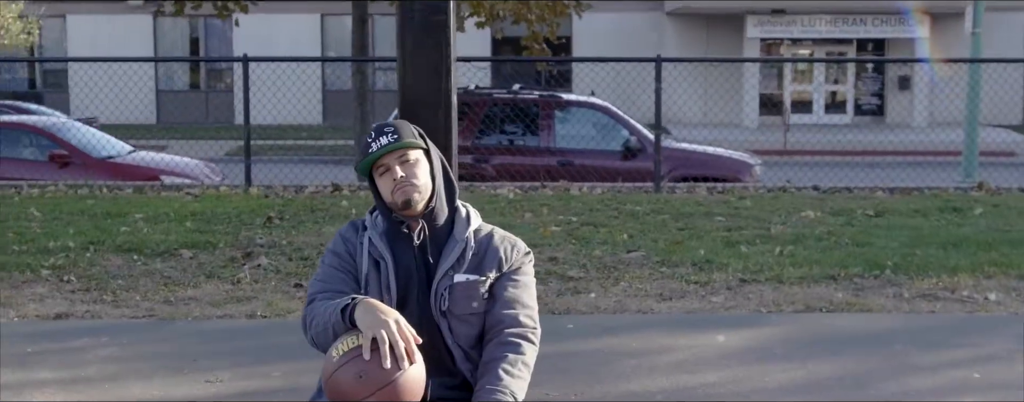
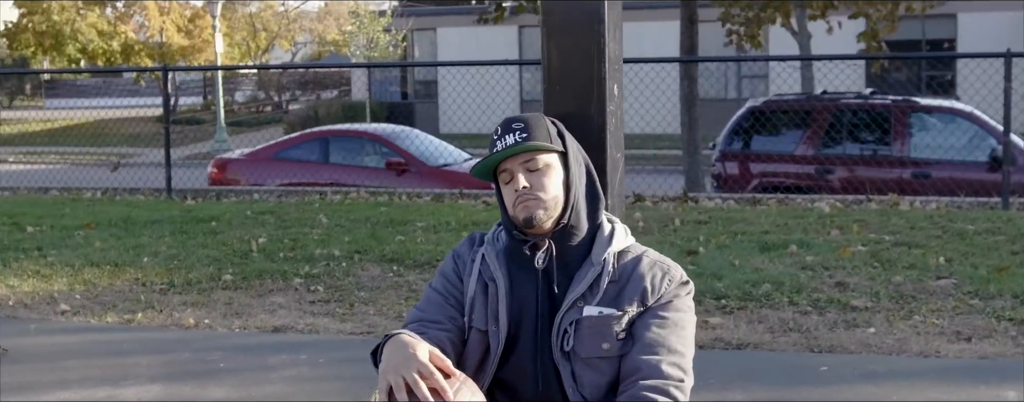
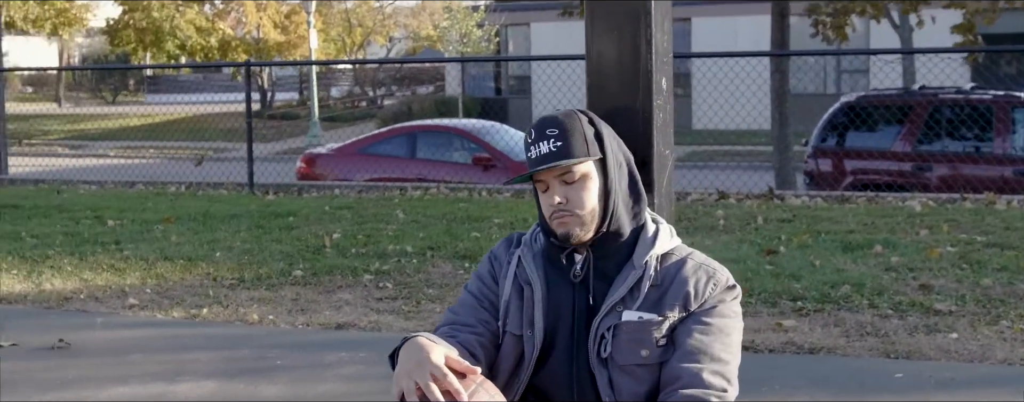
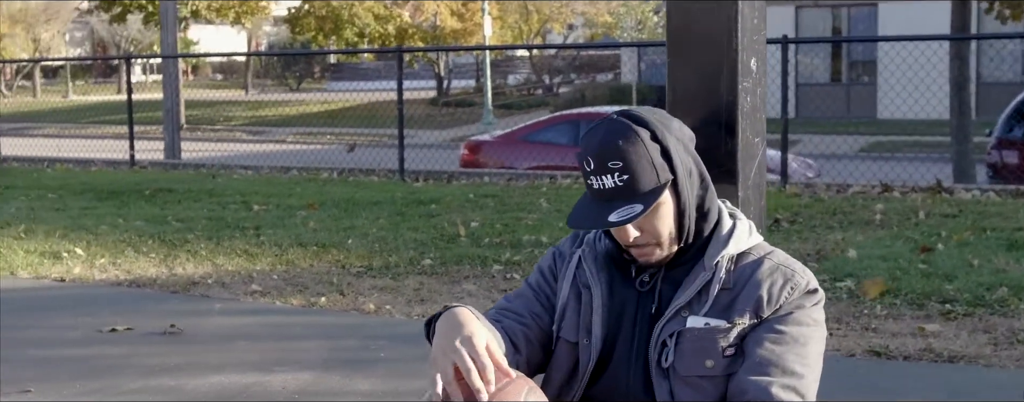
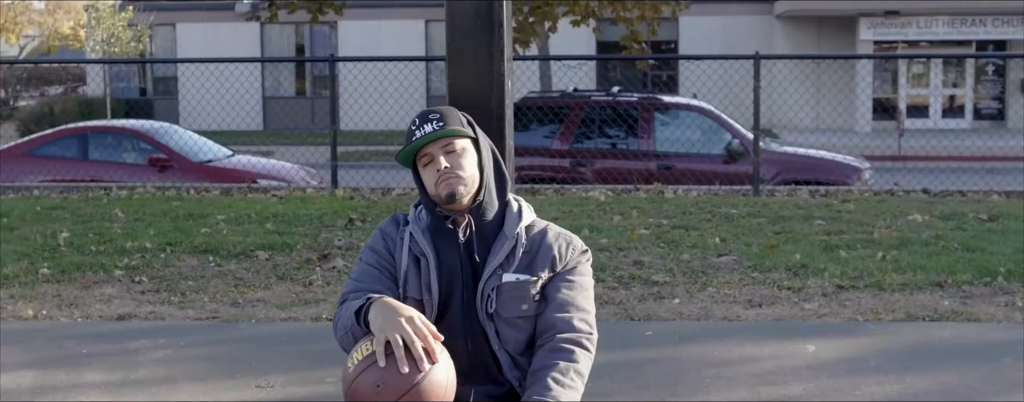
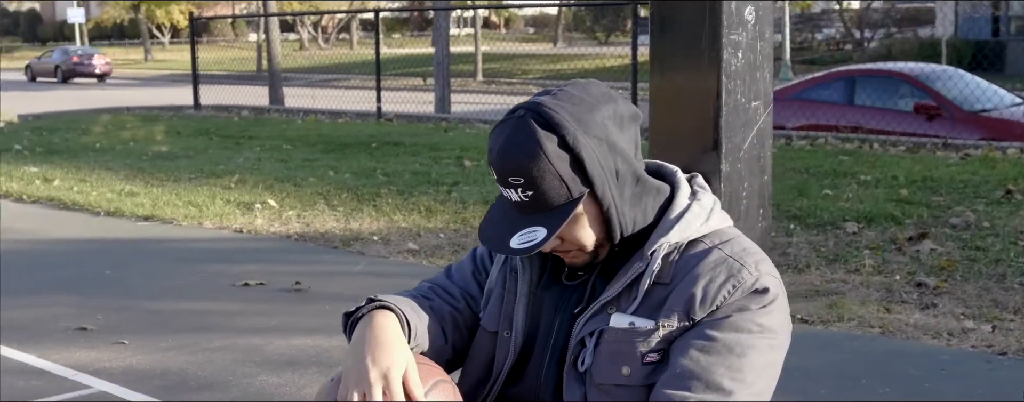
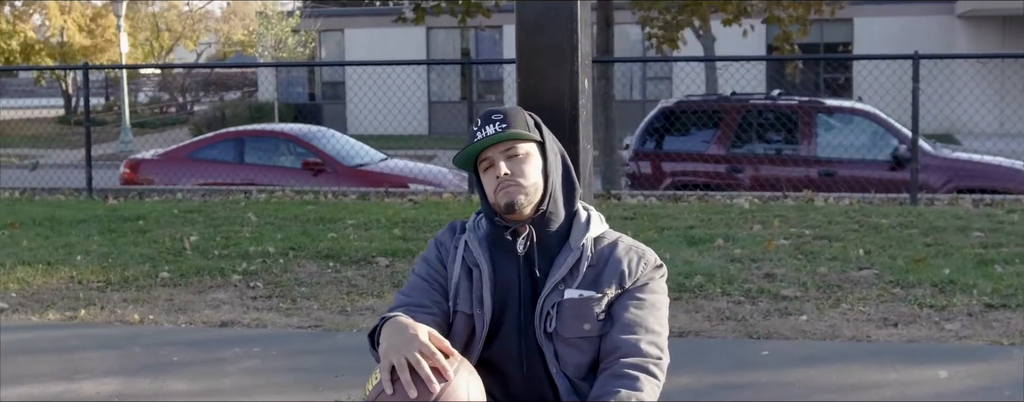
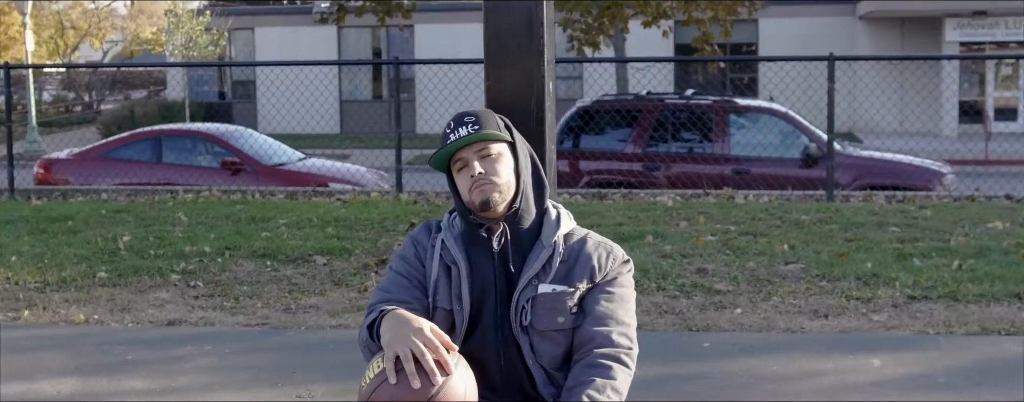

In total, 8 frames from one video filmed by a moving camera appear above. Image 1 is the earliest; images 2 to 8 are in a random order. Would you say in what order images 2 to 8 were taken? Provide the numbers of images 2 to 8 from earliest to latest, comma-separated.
5, 8, 7, 2, 3, 4, 6
